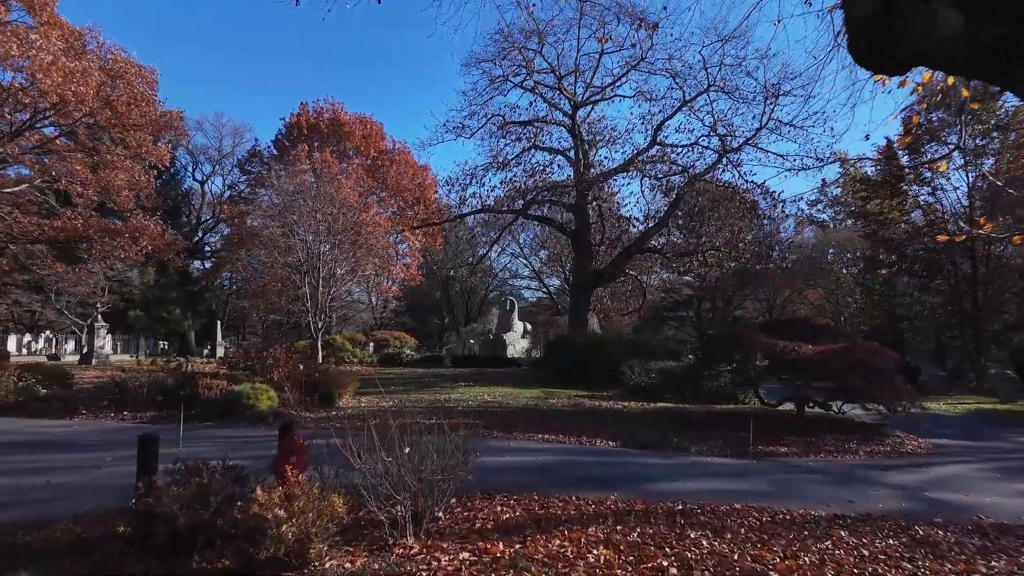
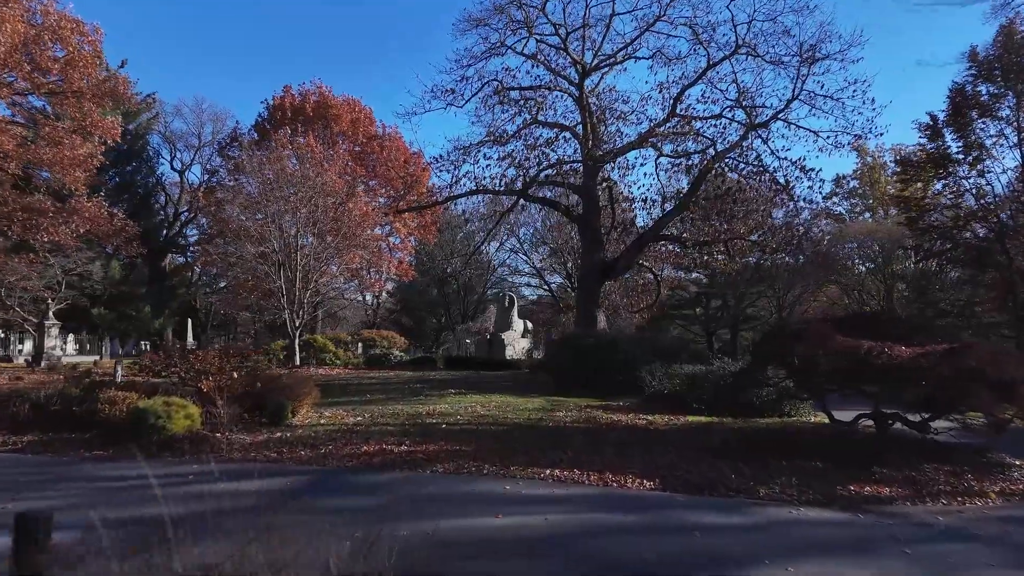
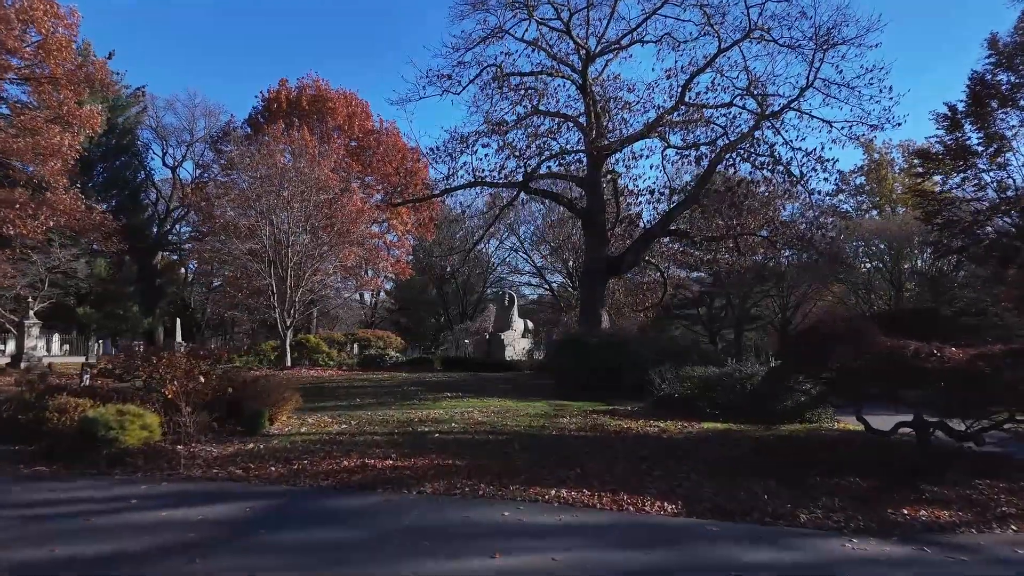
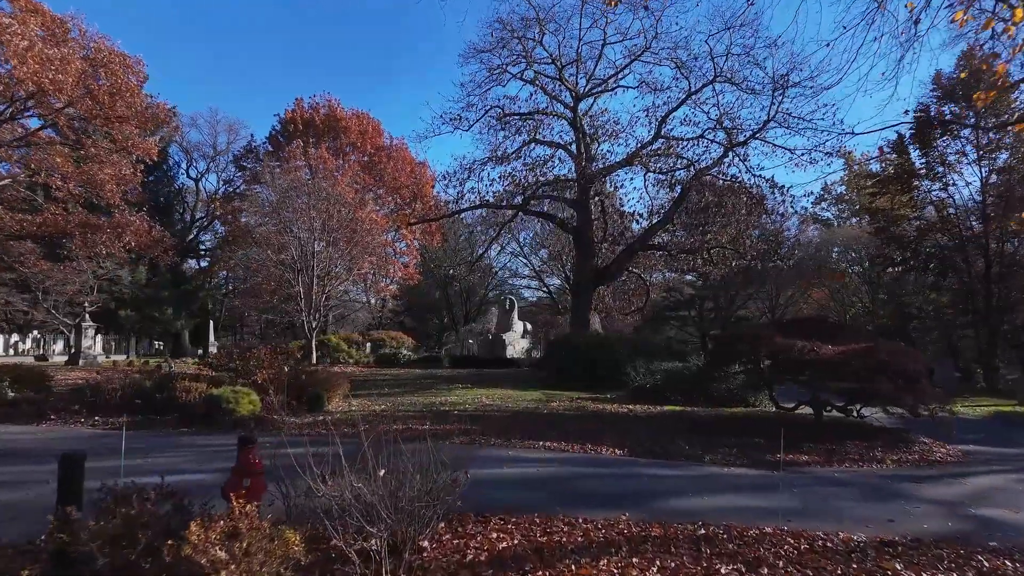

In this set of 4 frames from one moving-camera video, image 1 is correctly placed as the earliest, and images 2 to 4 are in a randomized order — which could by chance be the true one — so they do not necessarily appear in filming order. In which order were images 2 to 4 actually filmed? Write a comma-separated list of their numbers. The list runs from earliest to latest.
4, 2, 3
